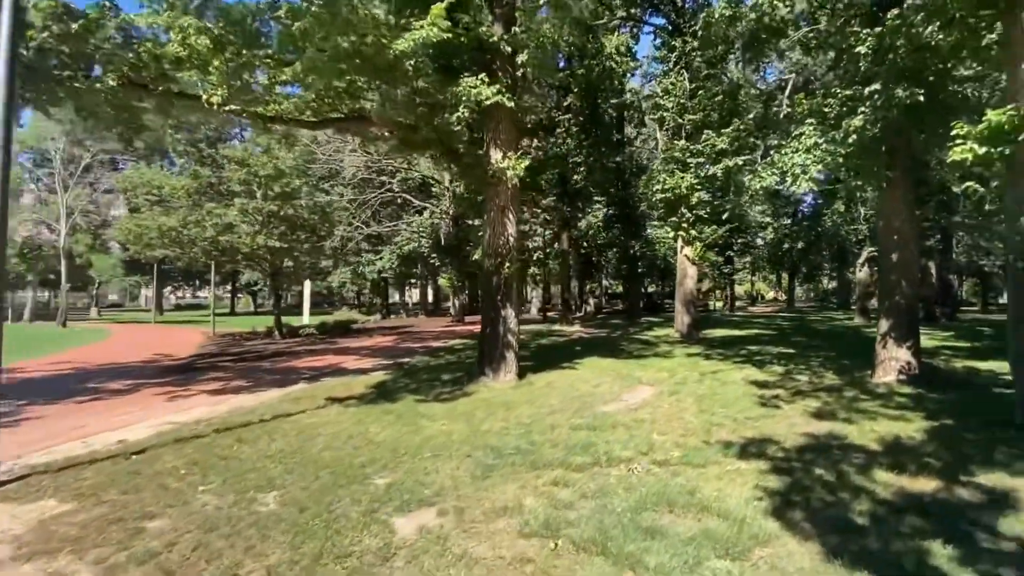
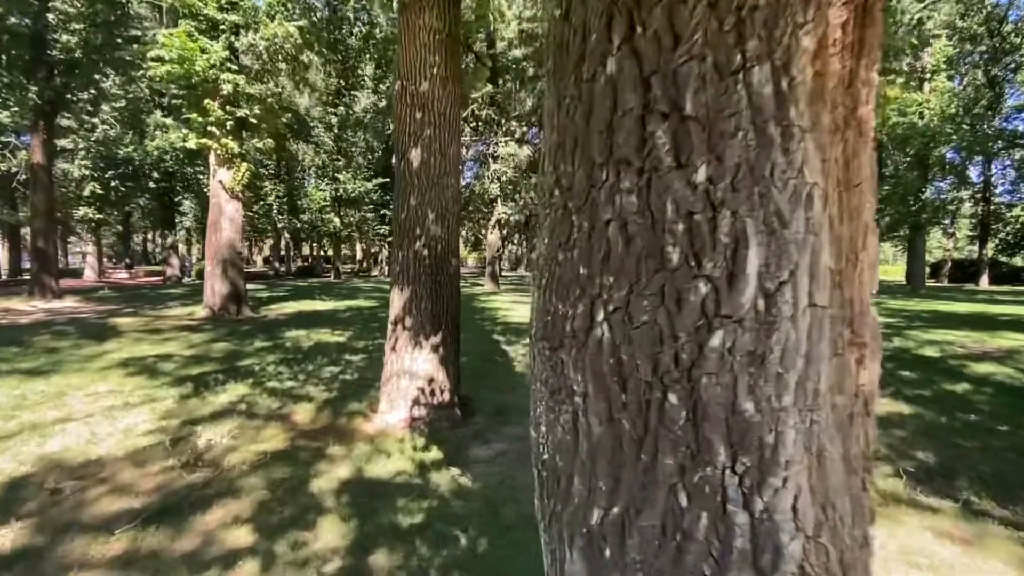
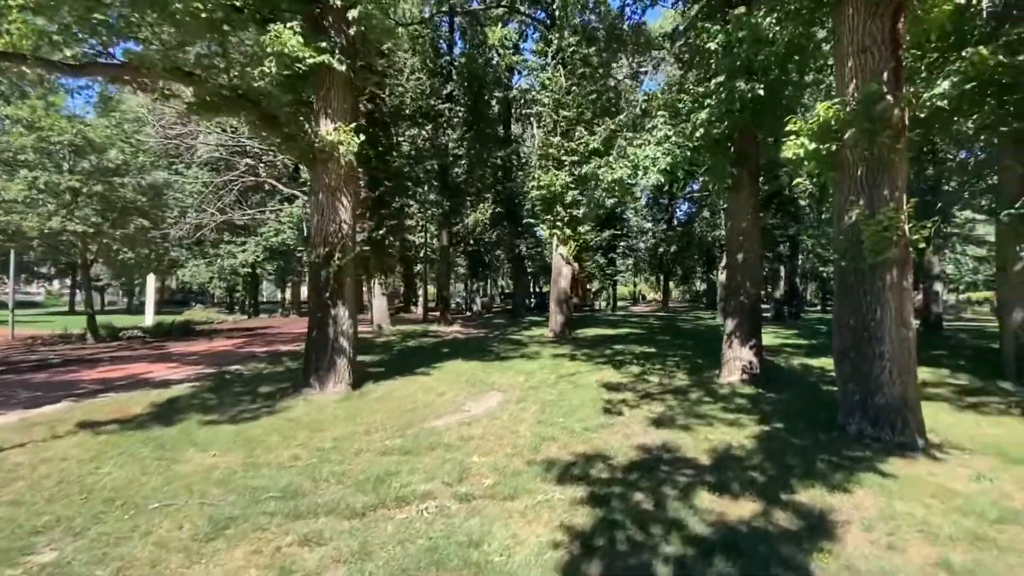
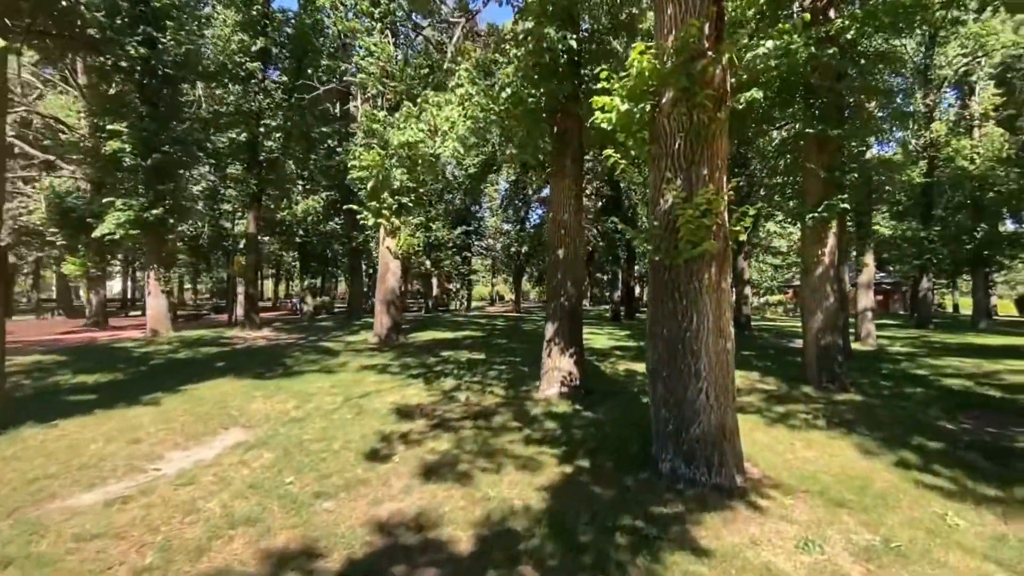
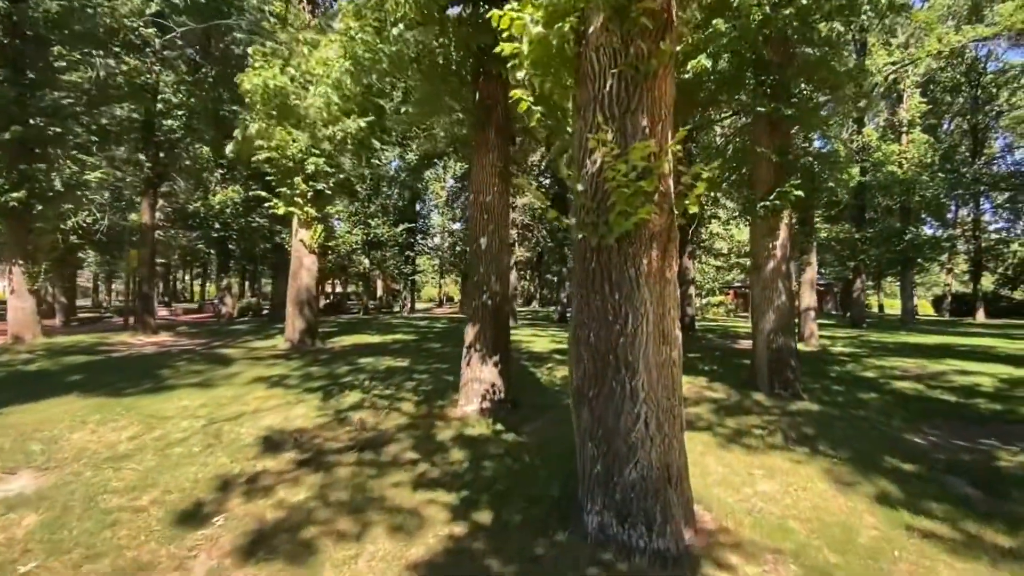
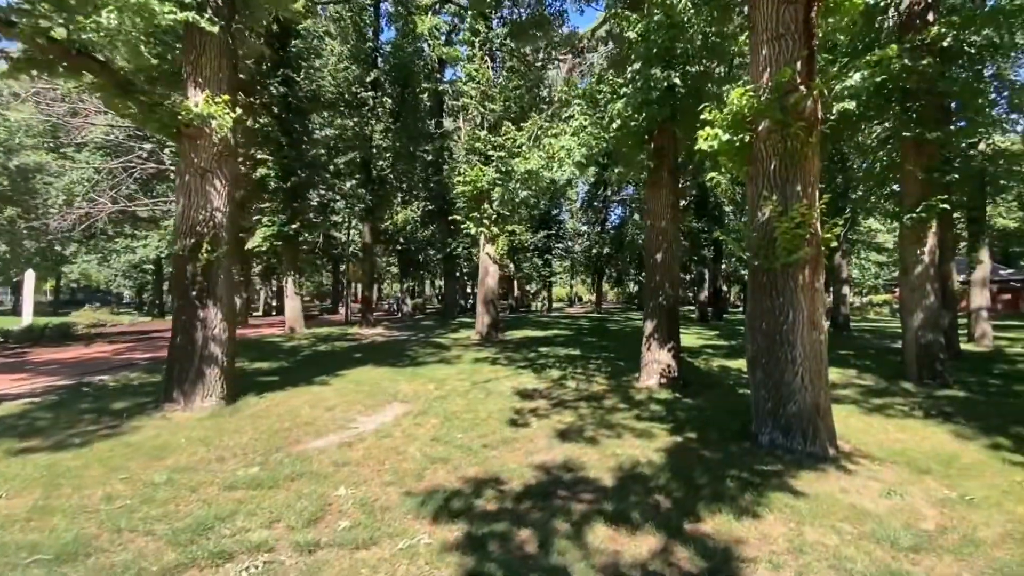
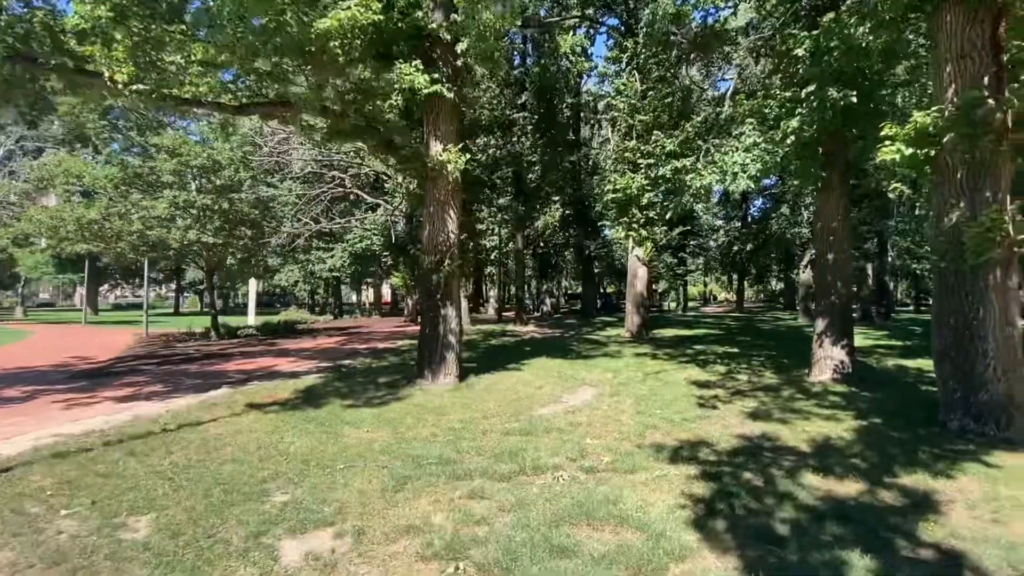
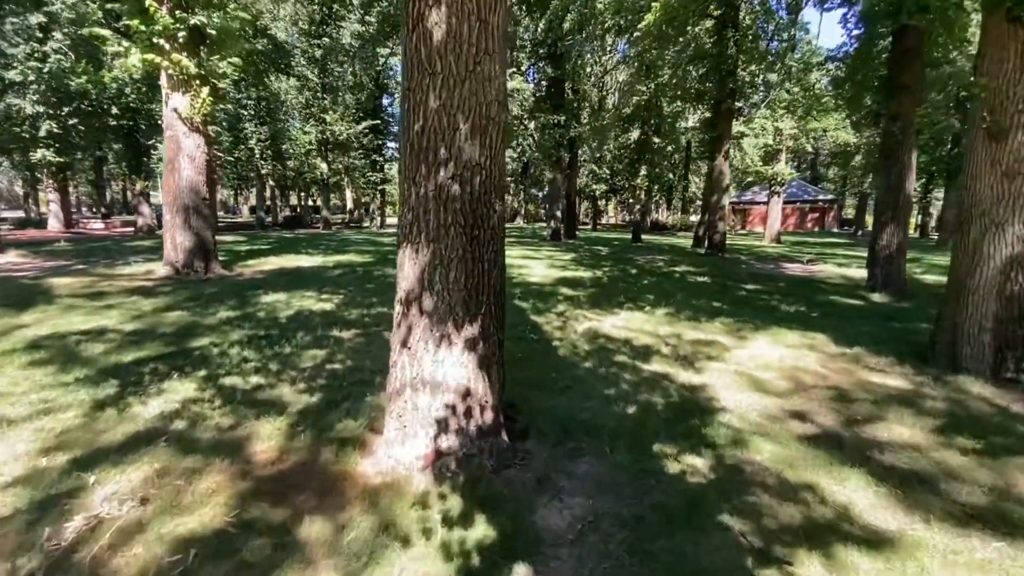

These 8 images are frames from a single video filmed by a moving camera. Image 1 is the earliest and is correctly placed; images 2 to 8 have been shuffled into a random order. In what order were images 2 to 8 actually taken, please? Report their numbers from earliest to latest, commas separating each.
7, 3, 6, 4, 5, 2, 8
